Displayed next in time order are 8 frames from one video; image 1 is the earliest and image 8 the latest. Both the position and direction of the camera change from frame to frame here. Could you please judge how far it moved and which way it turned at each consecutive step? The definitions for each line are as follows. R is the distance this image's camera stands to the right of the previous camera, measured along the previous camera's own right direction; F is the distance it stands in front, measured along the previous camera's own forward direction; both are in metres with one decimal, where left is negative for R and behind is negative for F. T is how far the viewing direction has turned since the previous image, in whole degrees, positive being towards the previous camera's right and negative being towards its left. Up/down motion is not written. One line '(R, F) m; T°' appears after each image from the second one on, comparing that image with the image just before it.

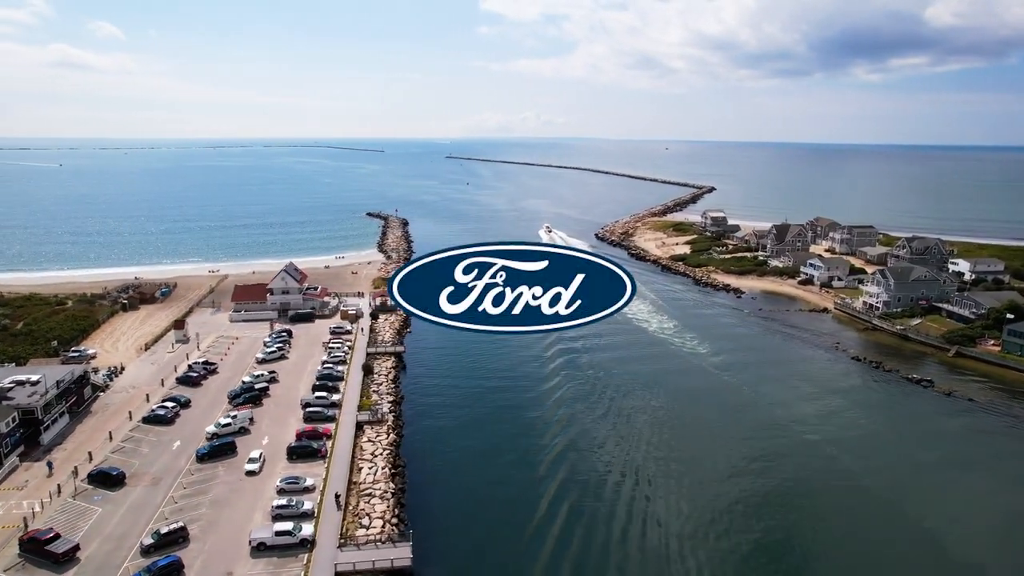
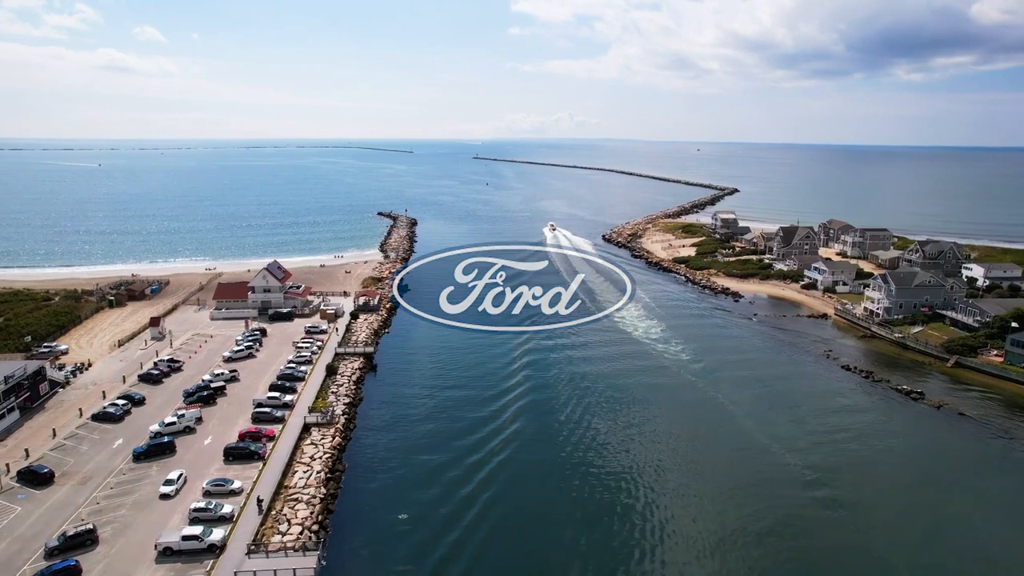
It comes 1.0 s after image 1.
(+2.8, +0.9) m; -3°
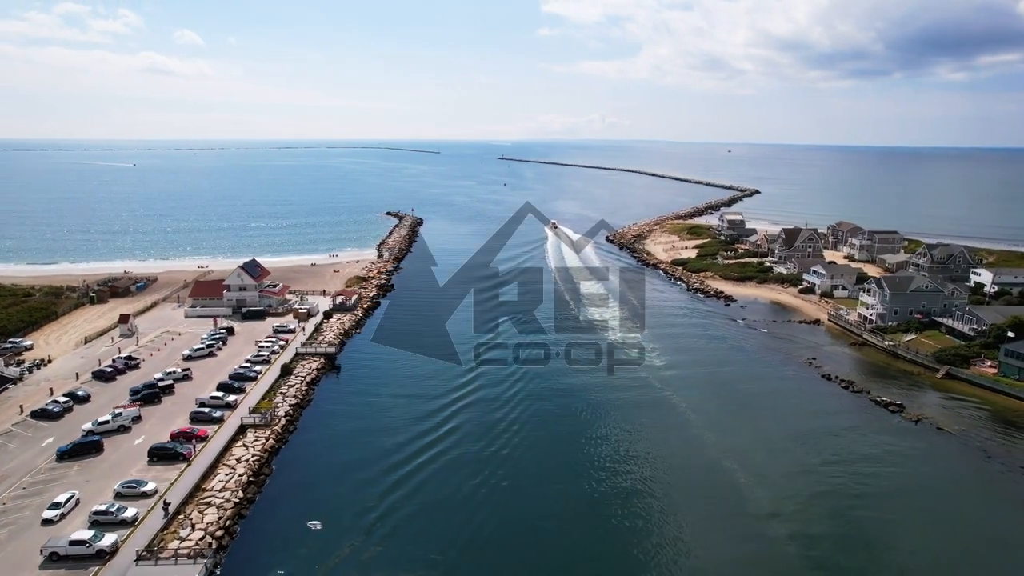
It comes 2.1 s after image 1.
(+3.1, +1.0) m; -2°
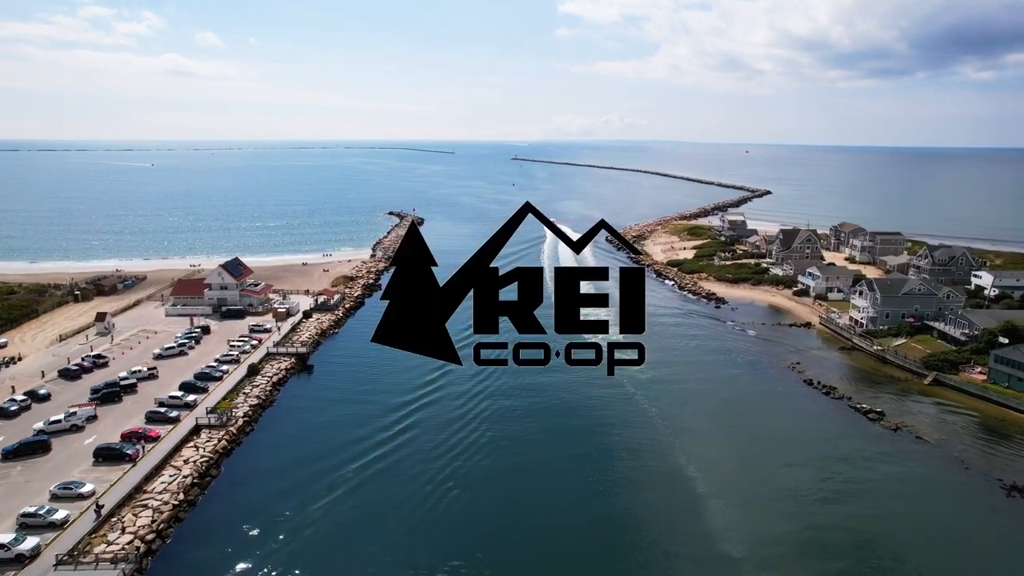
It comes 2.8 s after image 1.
(+2.0, +0.6) m; -1°
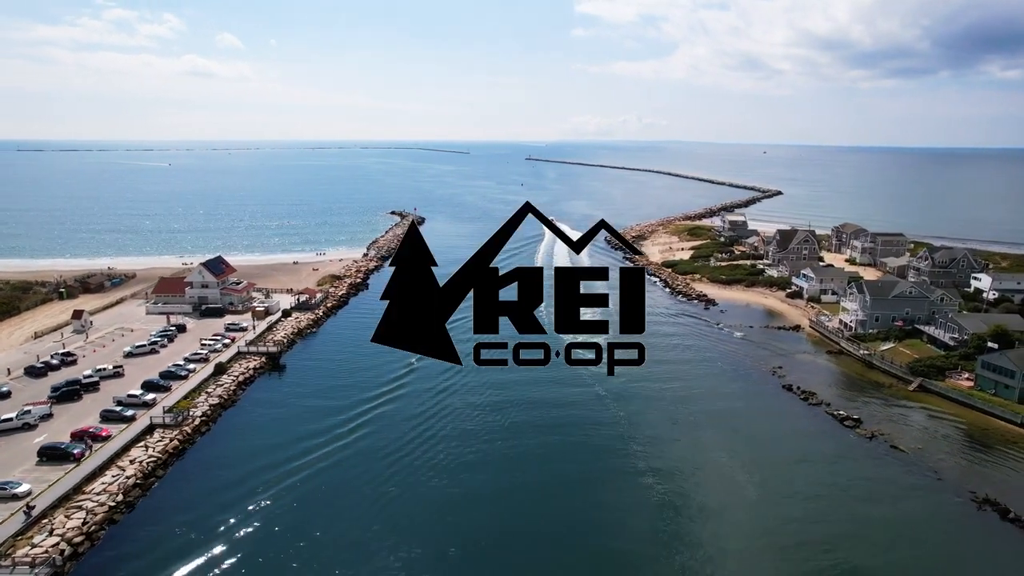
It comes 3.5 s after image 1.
(+2.0, +0.6) m; -1°
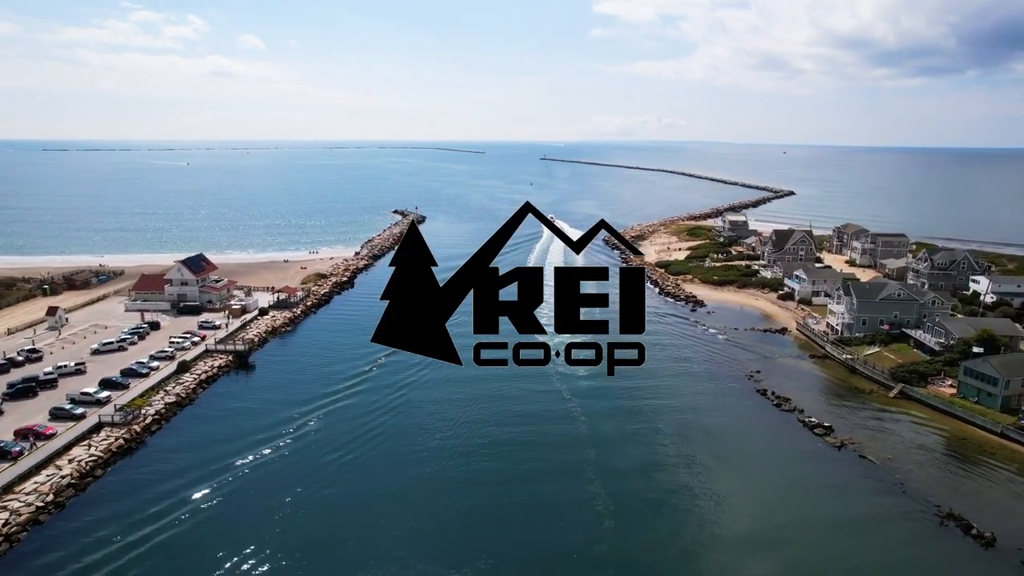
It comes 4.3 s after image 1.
(+2.2, +0.7) m; -2°
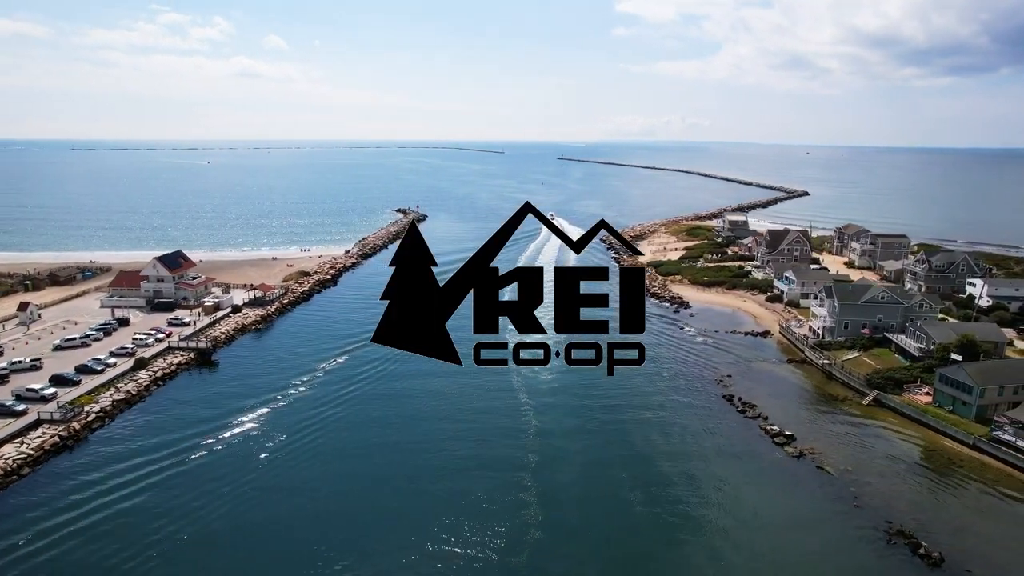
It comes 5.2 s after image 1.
(+2.6, +0.8) m; -2°
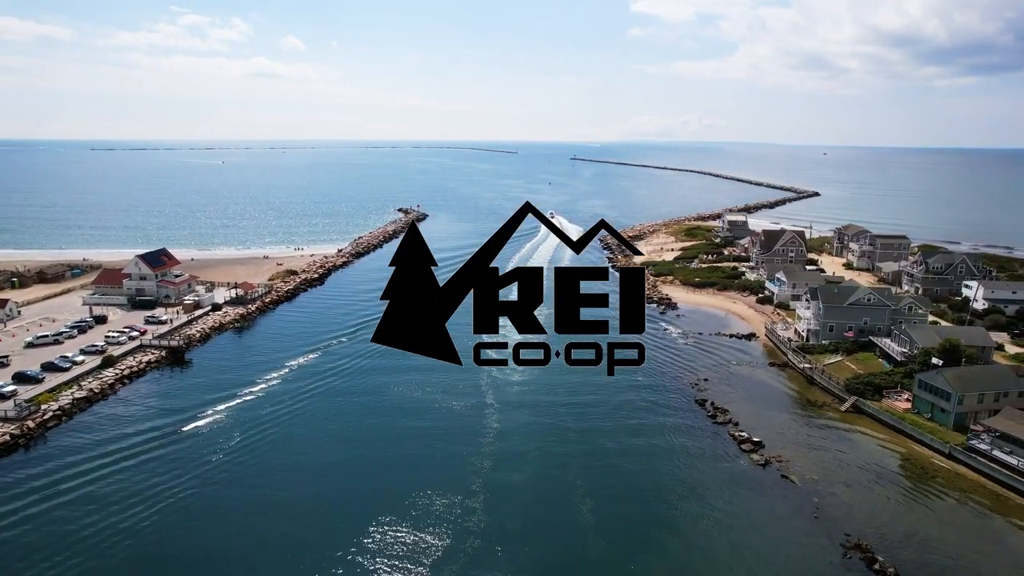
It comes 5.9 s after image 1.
(+1.9, +0.6) m; -1°
